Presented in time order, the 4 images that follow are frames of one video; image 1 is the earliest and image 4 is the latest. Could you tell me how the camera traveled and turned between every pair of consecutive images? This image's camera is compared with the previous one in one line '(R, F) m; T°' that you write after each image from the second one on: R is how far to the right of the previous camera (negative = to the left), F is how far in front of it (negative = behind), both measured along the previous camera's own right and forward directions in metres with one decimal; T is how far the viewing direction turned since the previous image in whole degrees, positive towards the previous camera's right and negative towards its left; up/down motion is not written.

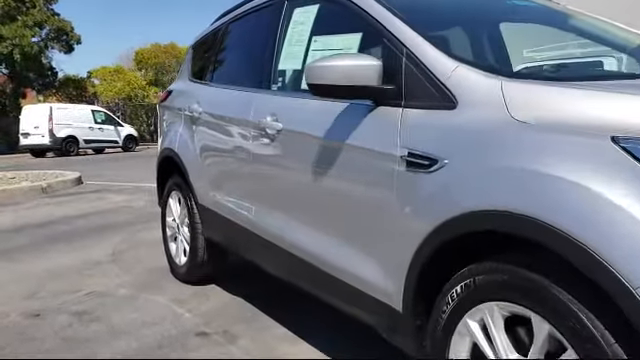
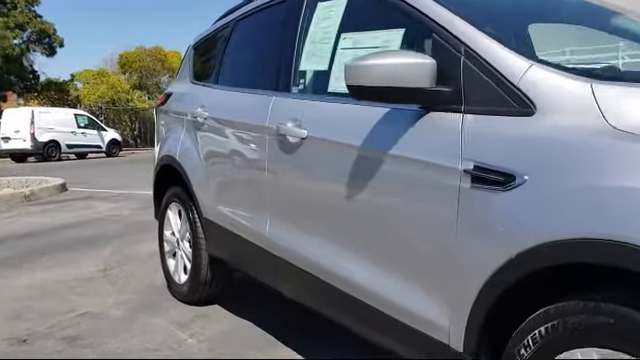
(-0.2, +0.4) m; +2°
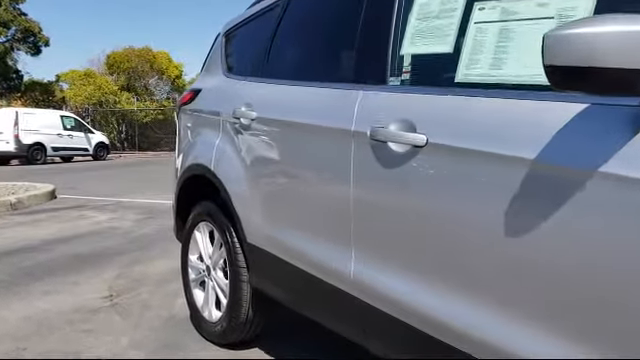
(-0.5, +0.8) m; +1°
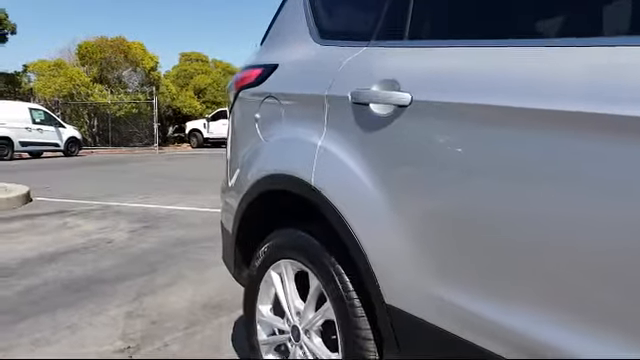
(-0.7, +1.3) m; +3°
